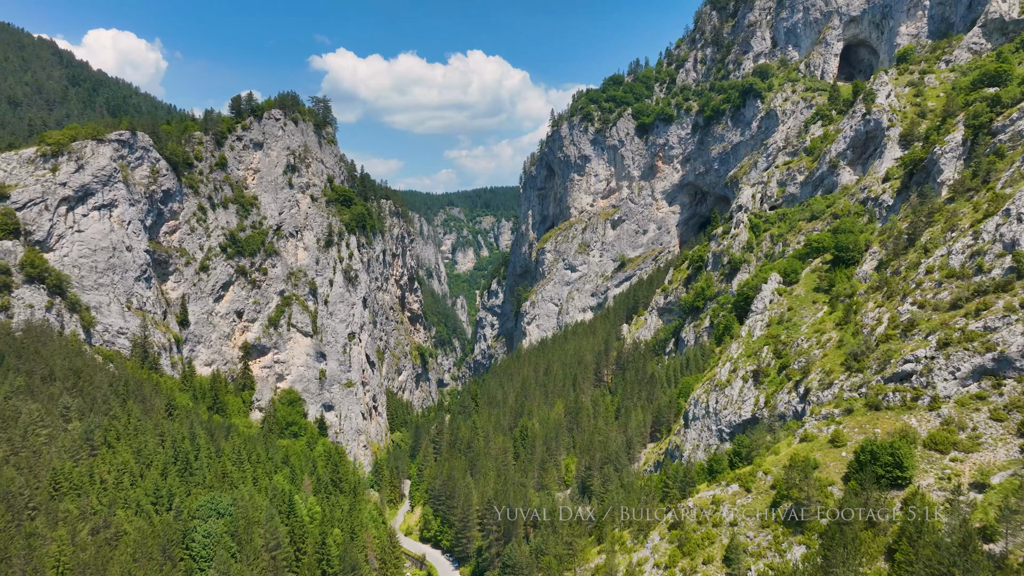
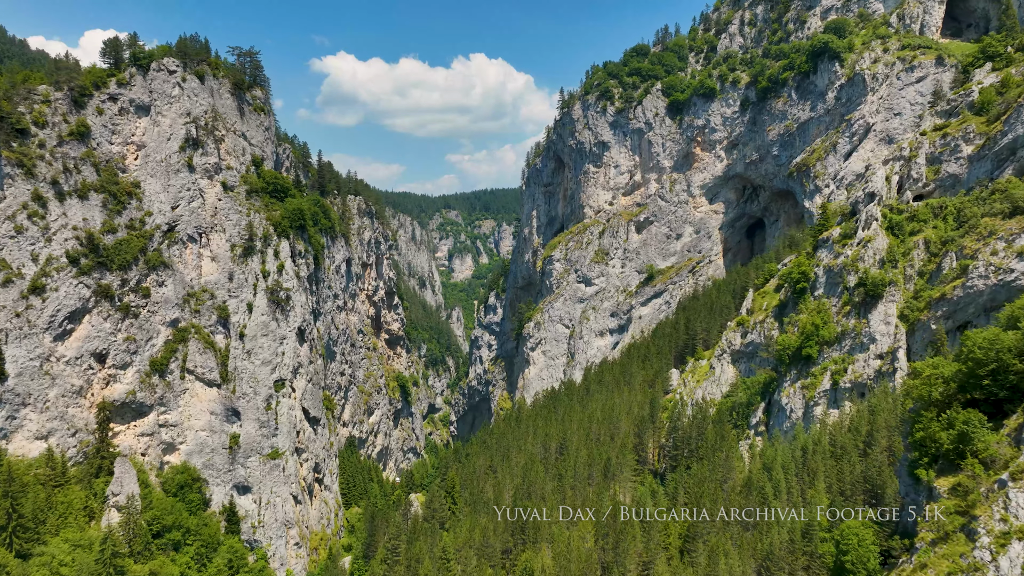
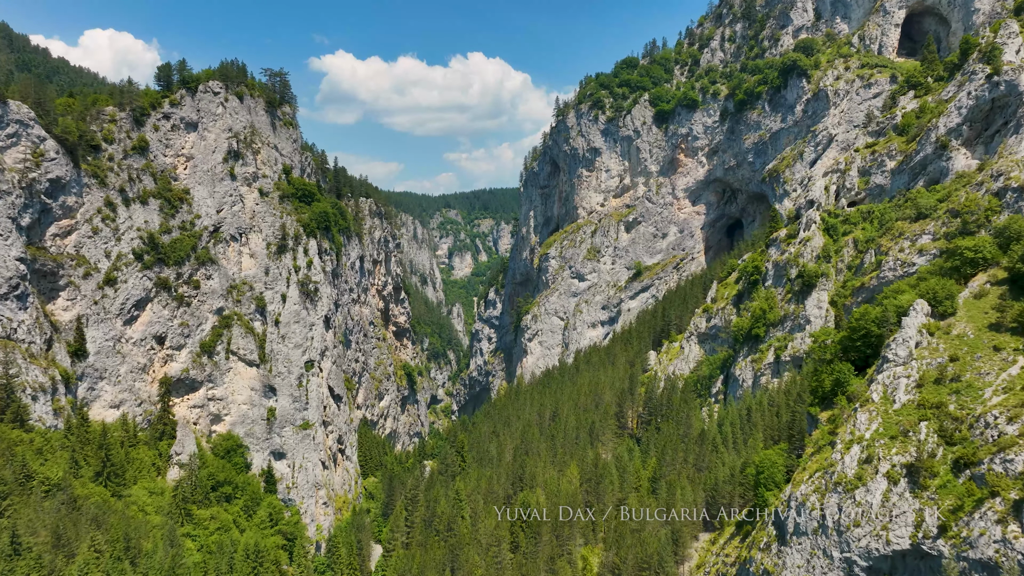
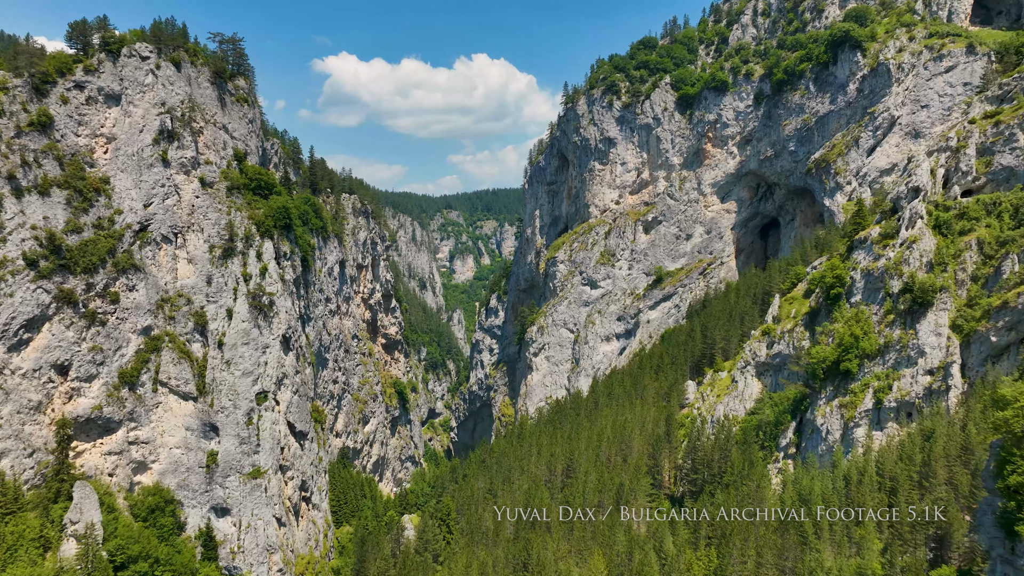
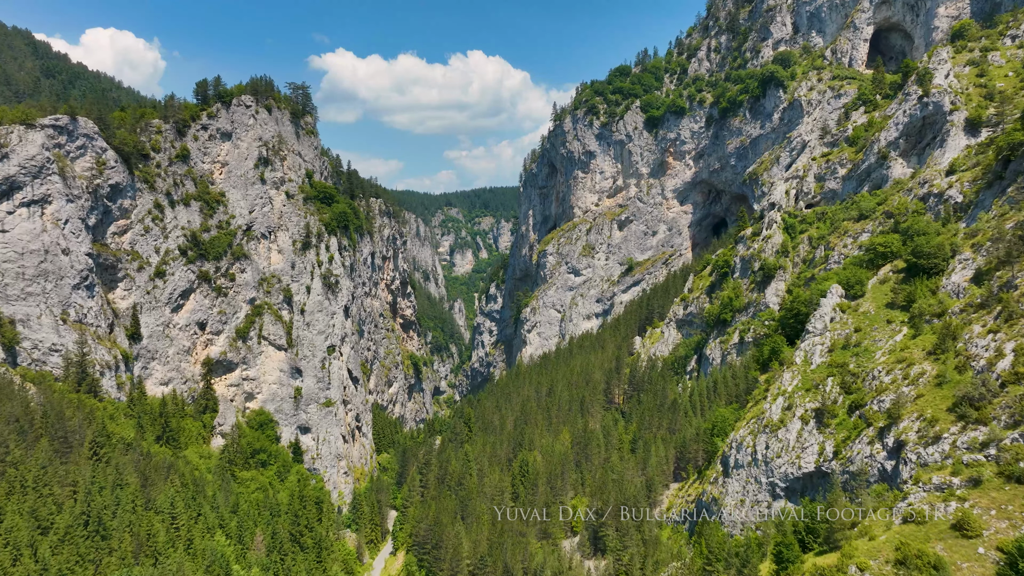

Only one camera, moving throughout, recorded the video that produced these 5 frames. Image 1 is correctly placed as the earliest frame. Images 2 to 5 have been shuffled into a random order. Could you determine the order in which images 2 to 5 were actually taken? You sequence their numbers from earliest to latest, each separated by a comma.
5, 3, 2, 4
